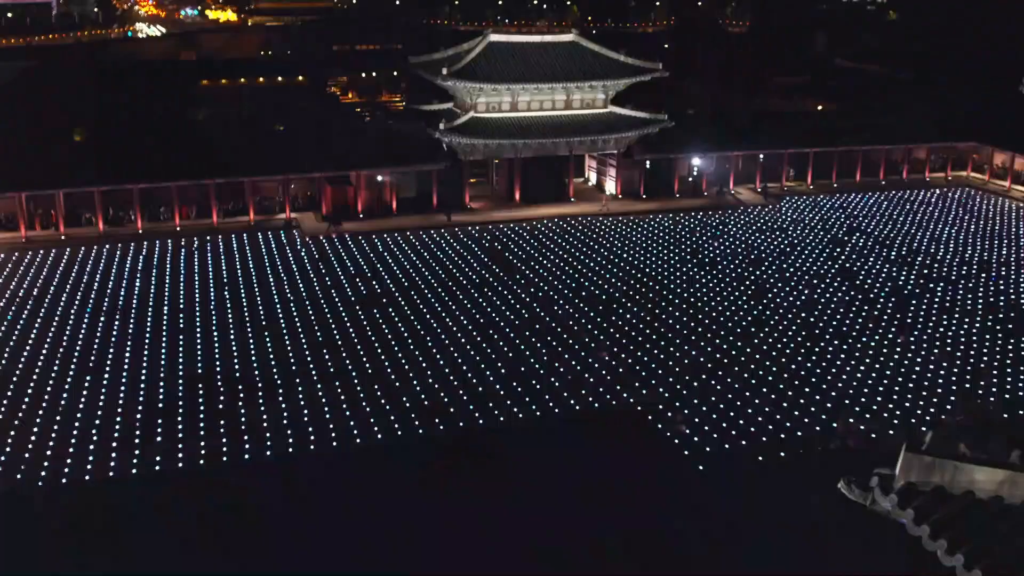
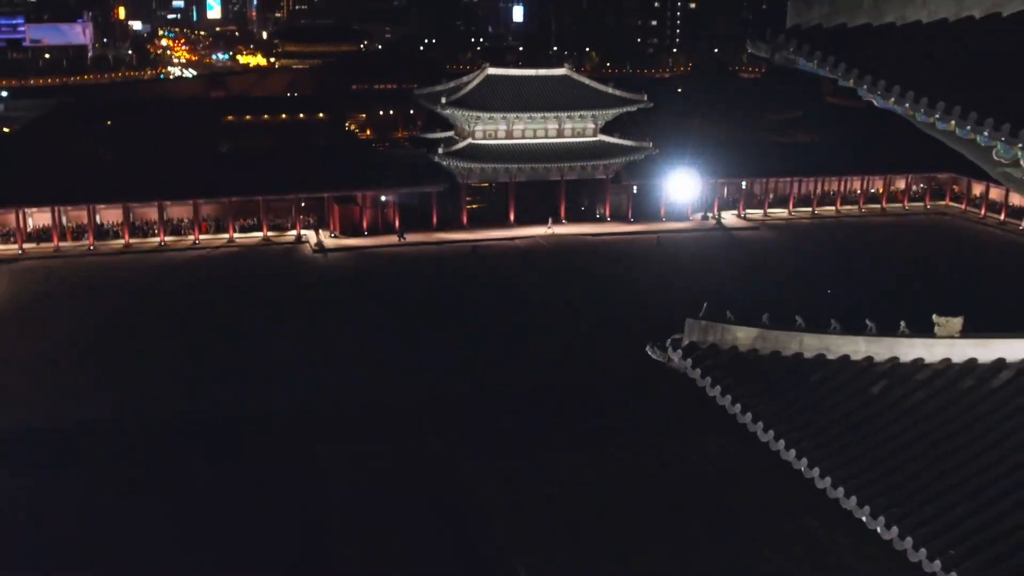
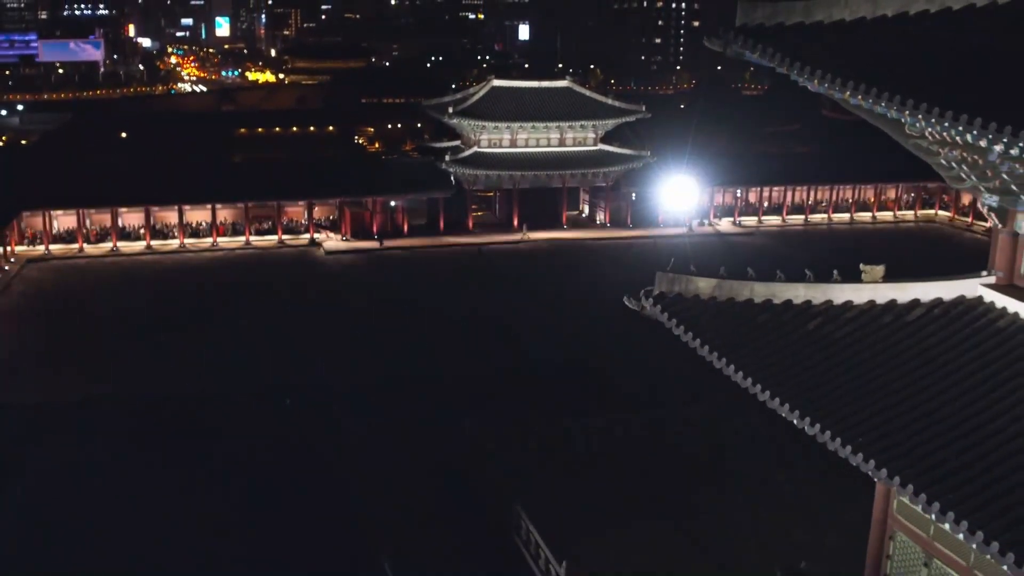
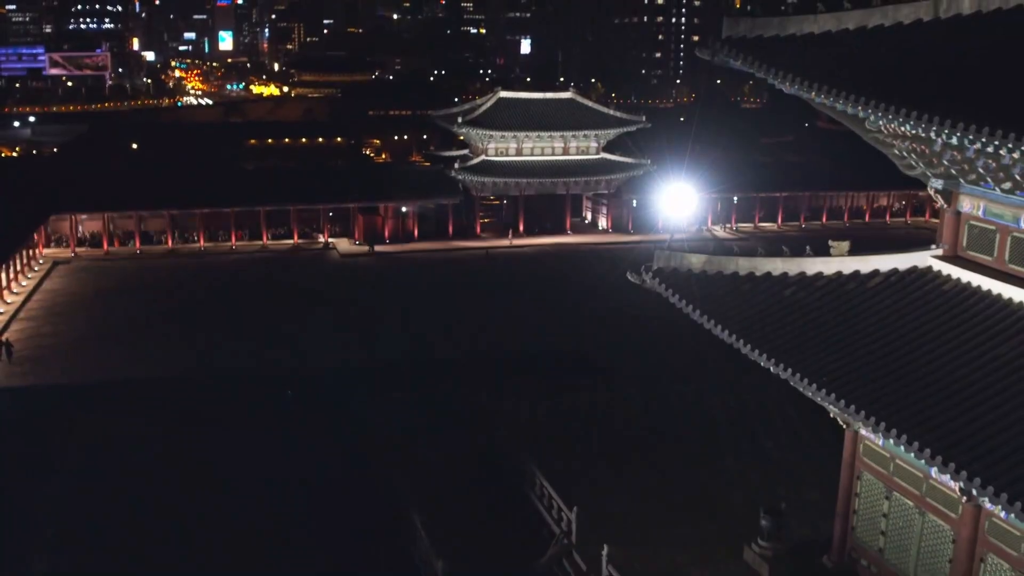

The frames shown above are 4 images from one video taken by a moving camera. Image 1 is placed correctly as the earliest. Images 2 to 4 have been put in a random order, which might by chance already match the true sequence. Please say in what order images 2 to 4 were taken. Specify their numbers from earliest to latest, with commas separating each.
2, 3, 4
